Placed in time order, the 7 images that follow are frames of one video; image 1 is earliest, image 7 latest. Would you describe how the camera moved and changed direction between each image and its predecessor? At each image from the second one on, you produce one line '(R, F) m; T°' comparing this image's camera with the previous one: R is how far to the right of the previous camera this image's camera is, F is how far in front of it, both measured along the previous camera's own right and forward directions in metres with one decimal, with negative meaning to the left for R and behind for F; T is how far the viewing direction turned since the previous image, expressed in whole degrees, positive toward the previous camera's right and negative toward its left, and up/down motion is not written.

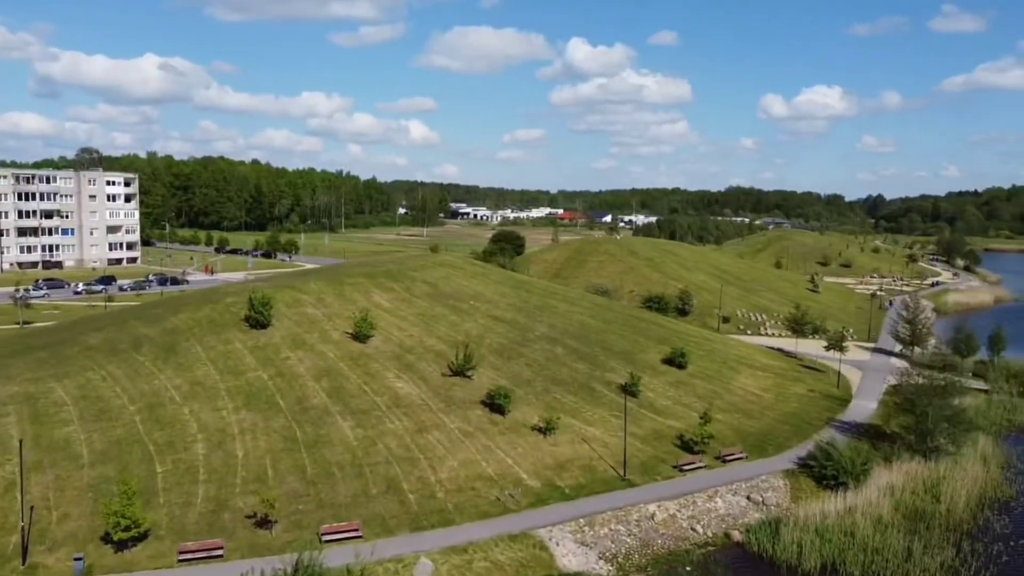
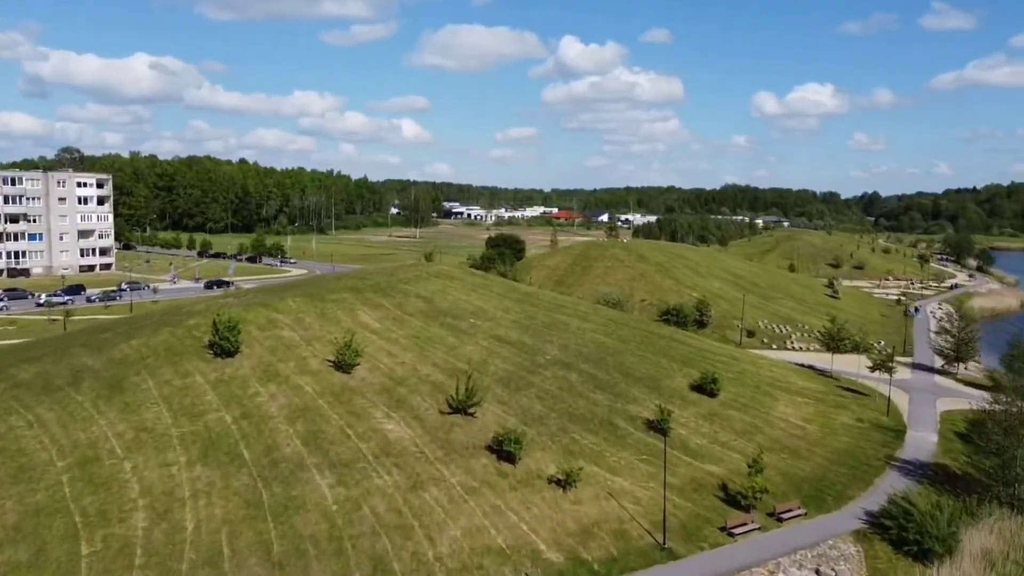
(-0.6, +5.5) m; 0°
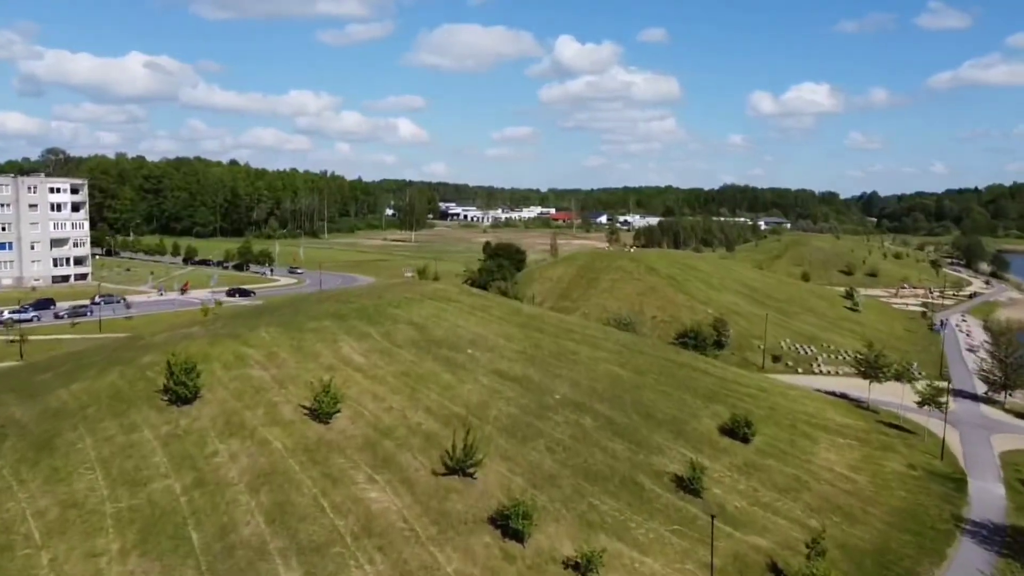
(-0.3, +4.8) m; 0°
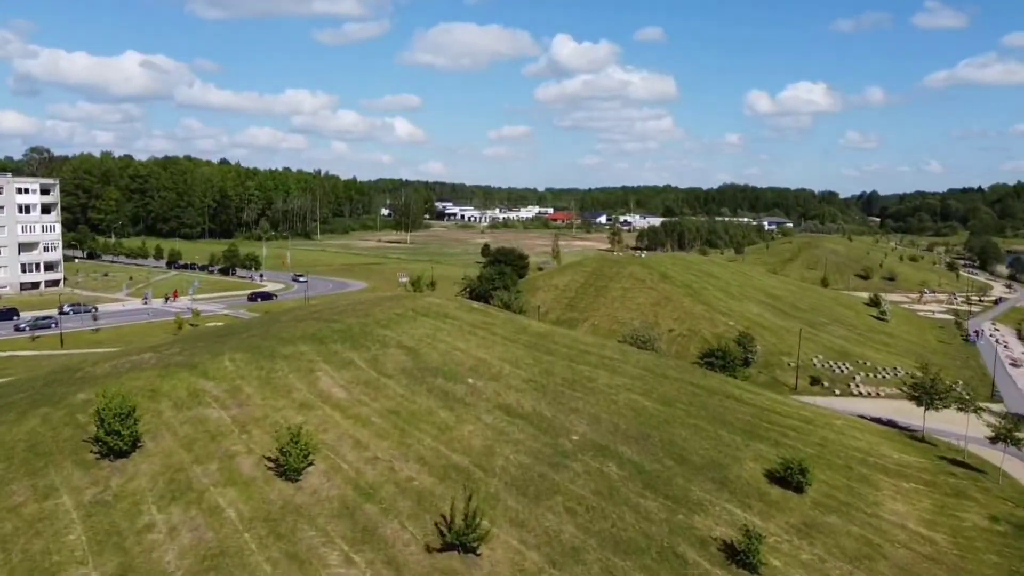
(-0.4, +5.4) m; 0°
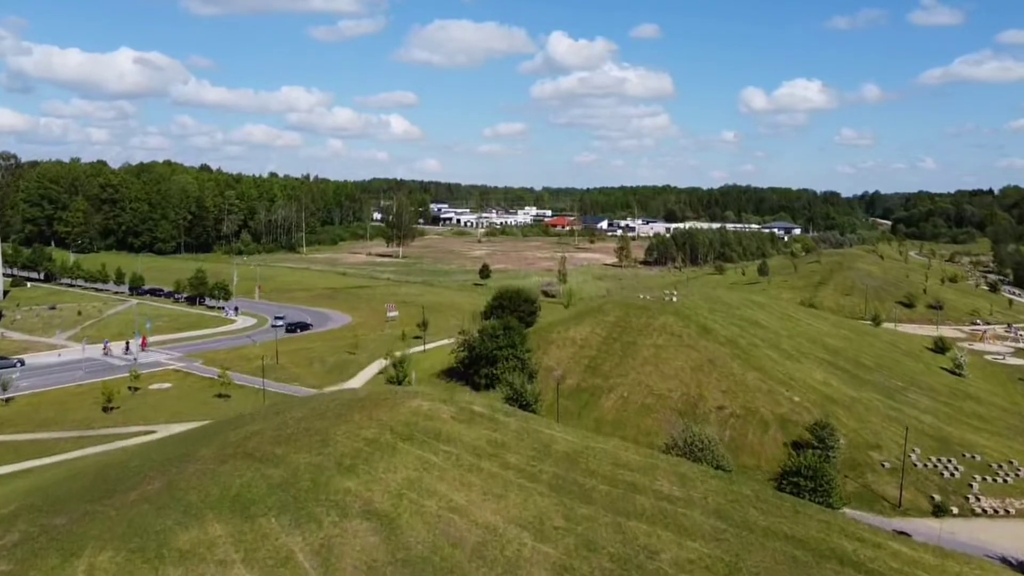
(-0.8, +11.3) m; 0°
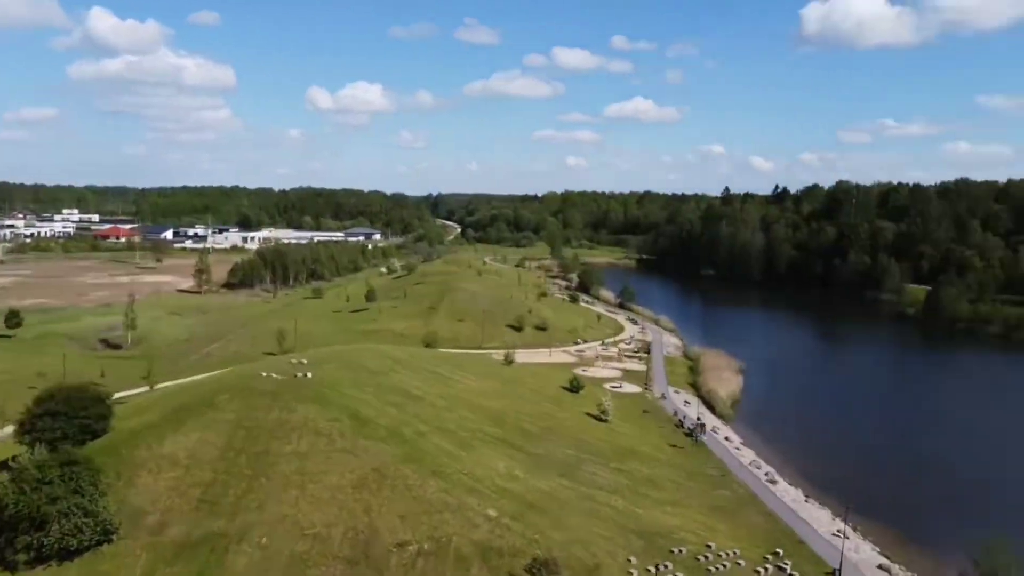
(-0.4, +13.5) m; +30°
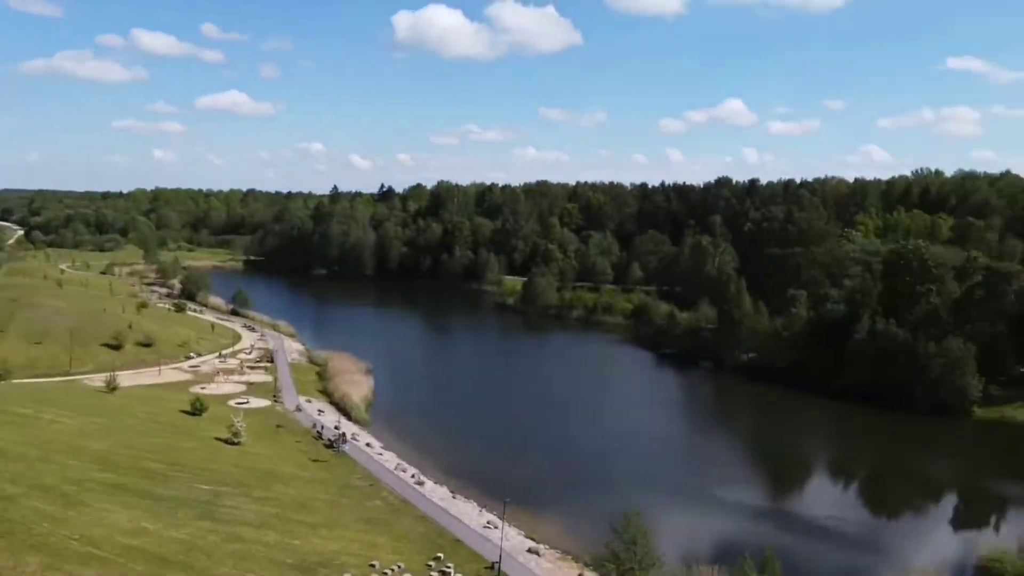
(-1.3, +2.9) m; +28°
